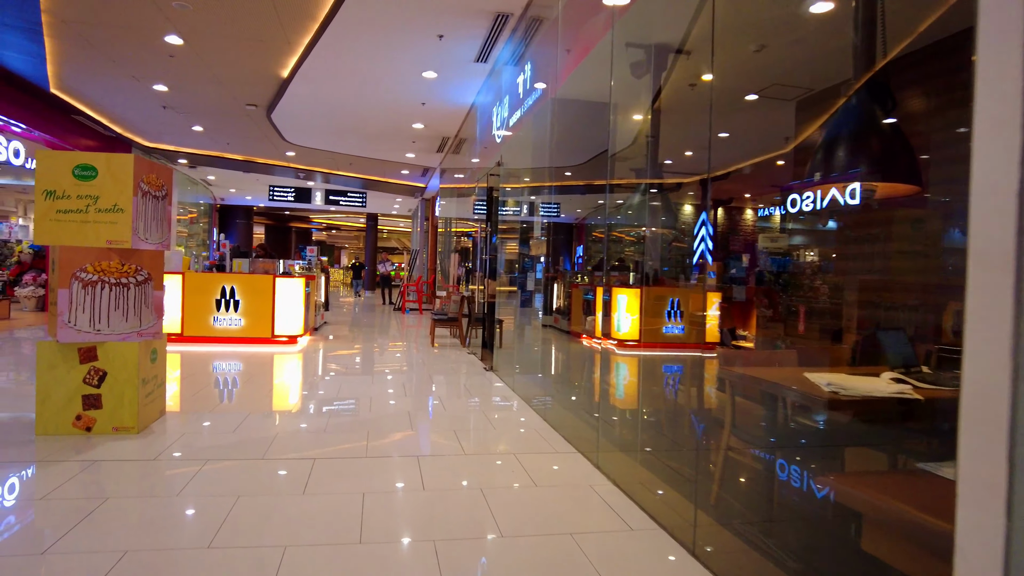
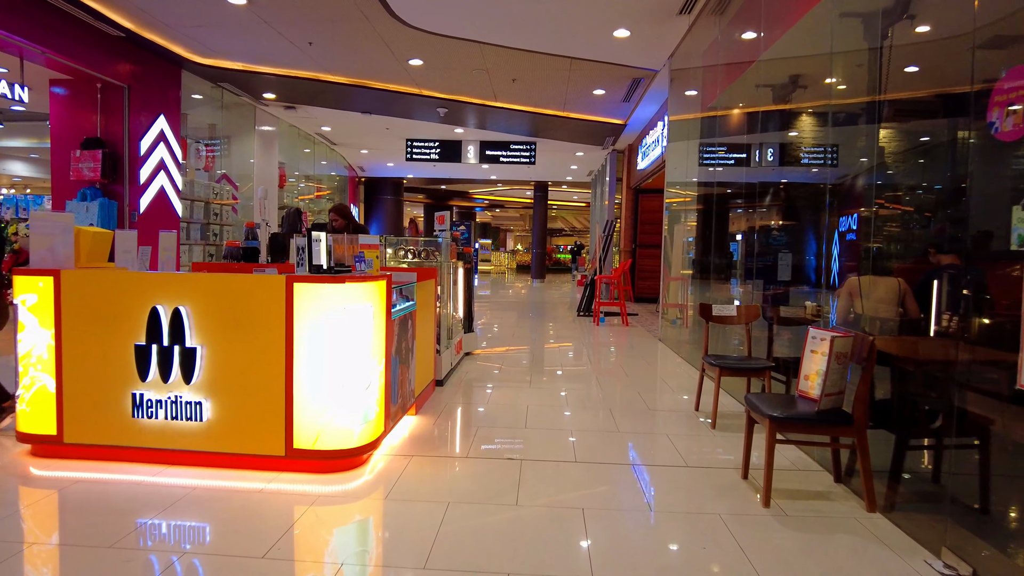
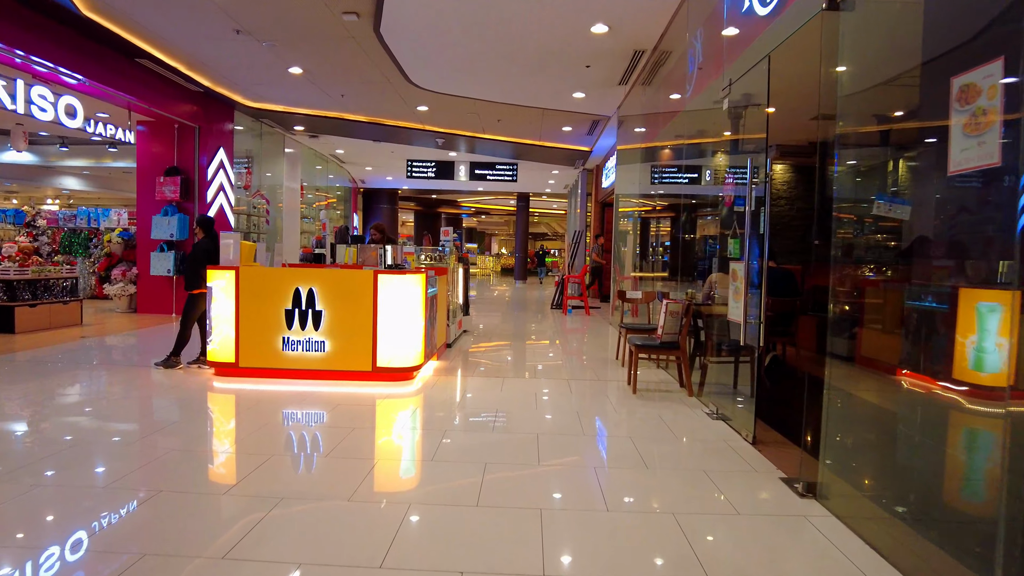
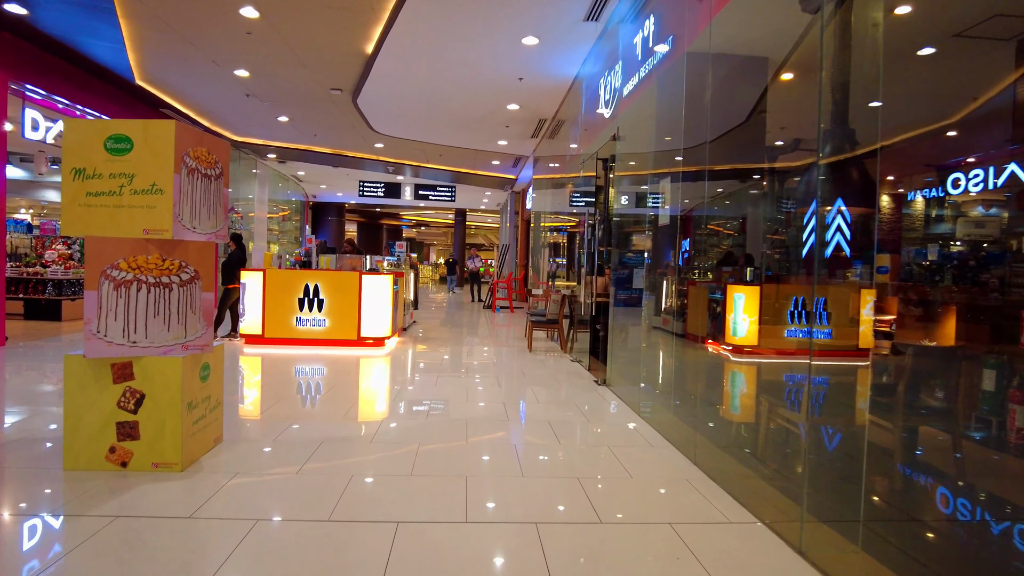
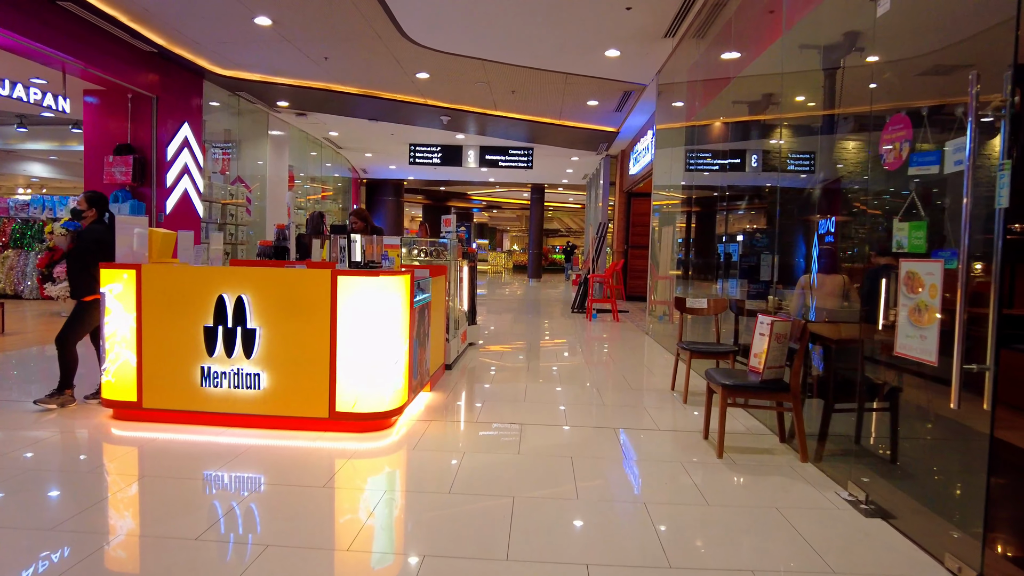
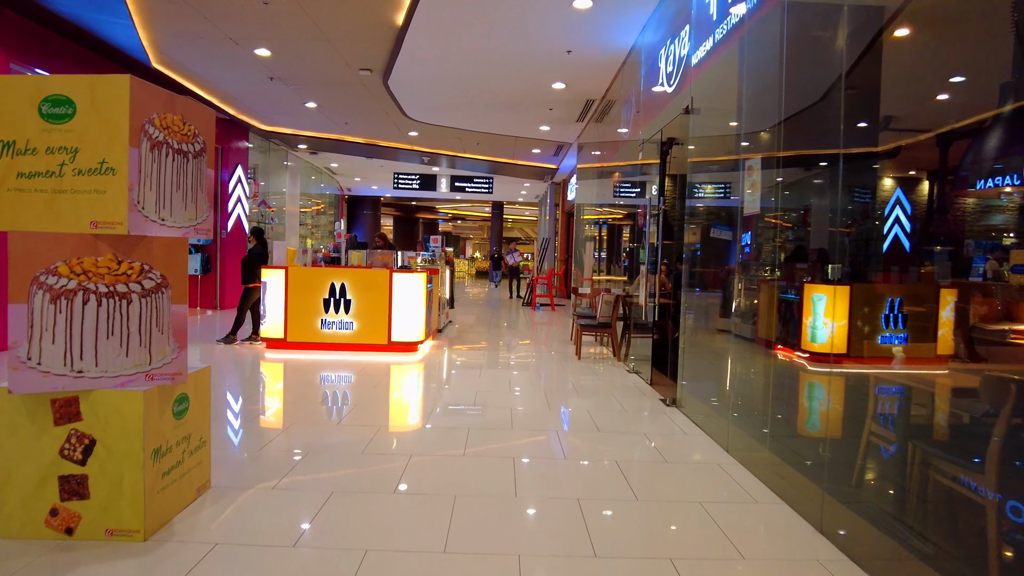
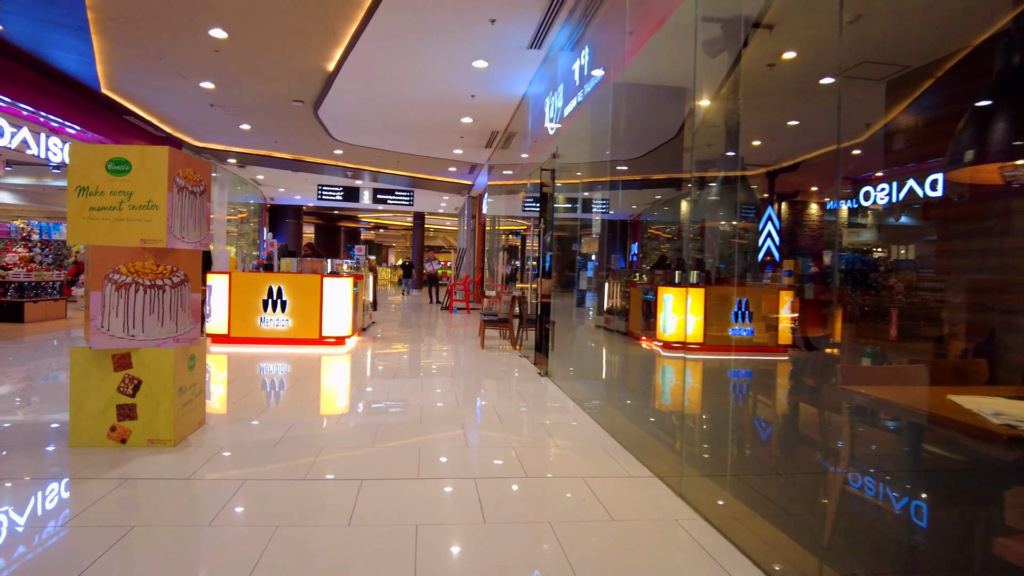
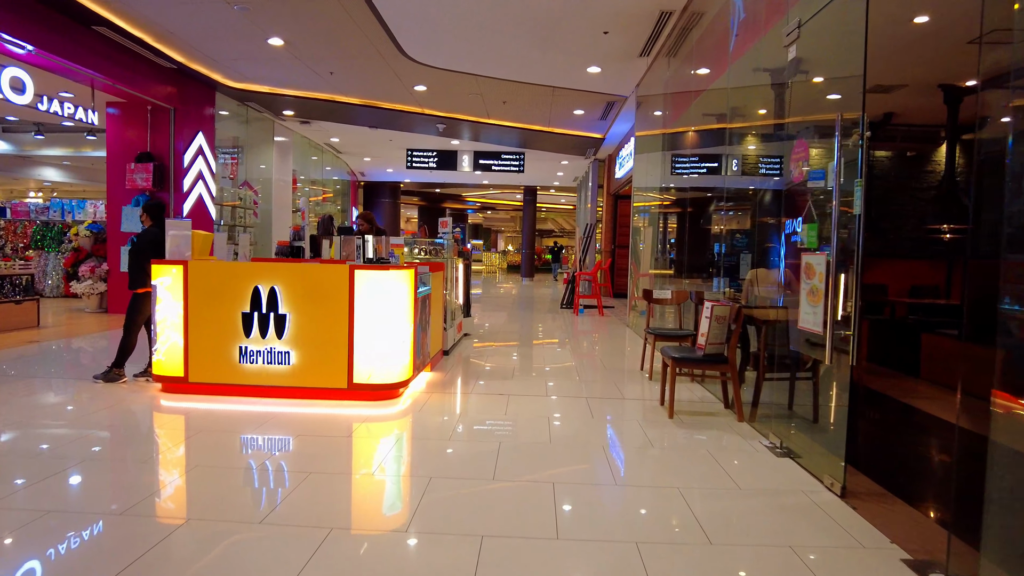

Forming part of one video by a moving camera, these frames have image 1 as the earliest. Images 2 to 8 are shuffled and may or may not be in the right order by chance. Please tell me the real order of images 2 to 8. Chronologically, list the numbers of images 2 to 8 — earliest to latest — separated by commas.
7, 4, 6, 3, 8, 5, 2
